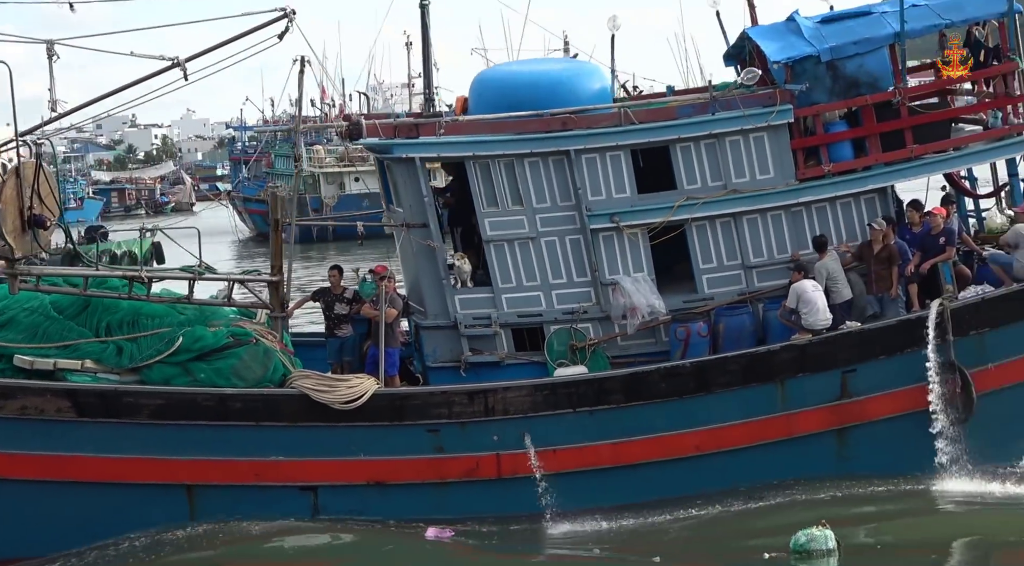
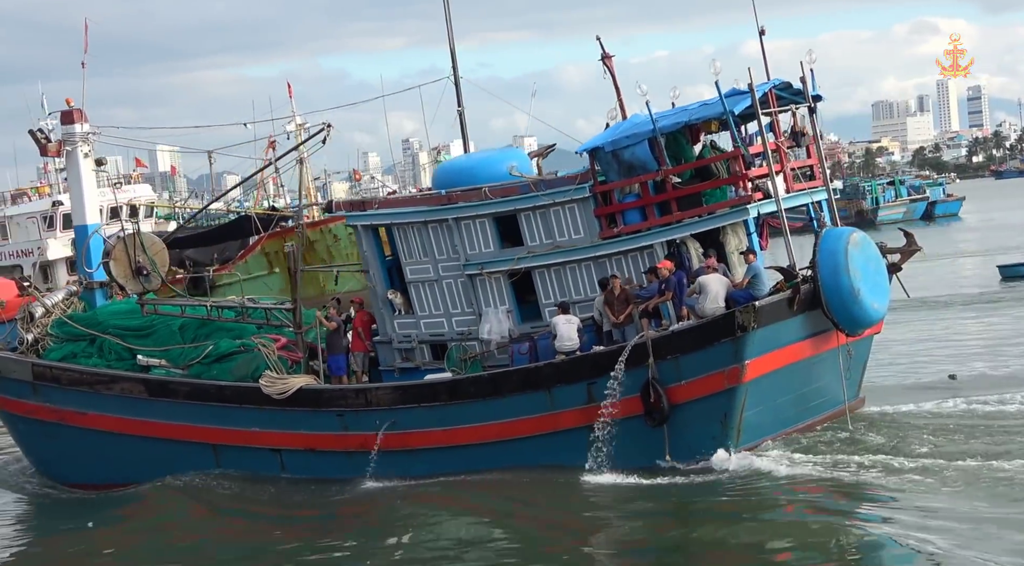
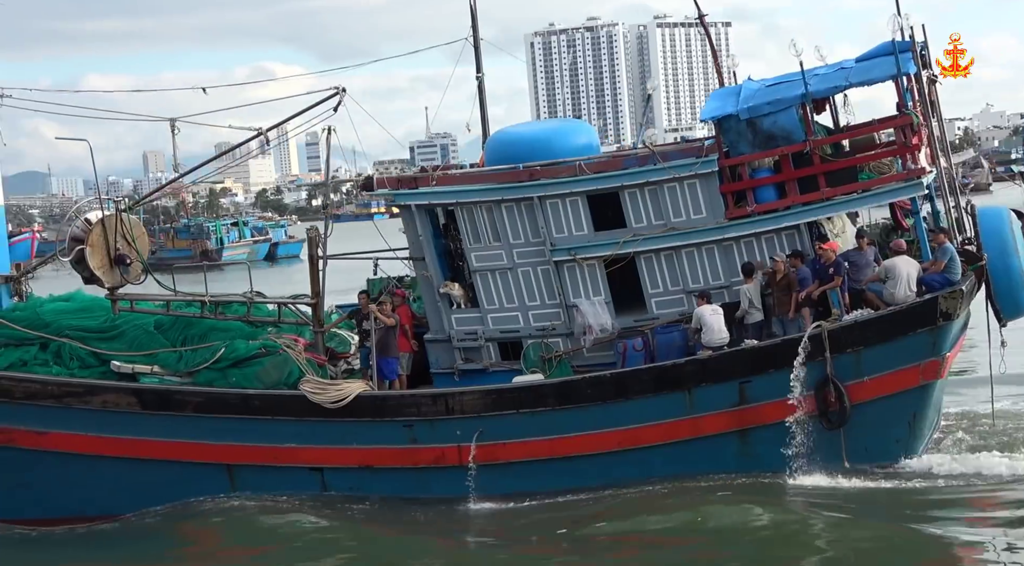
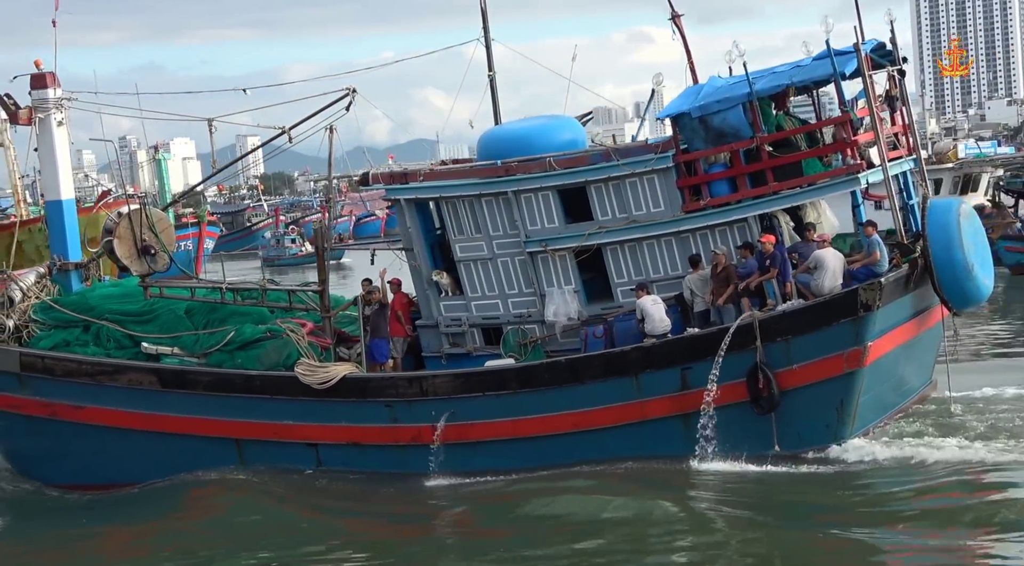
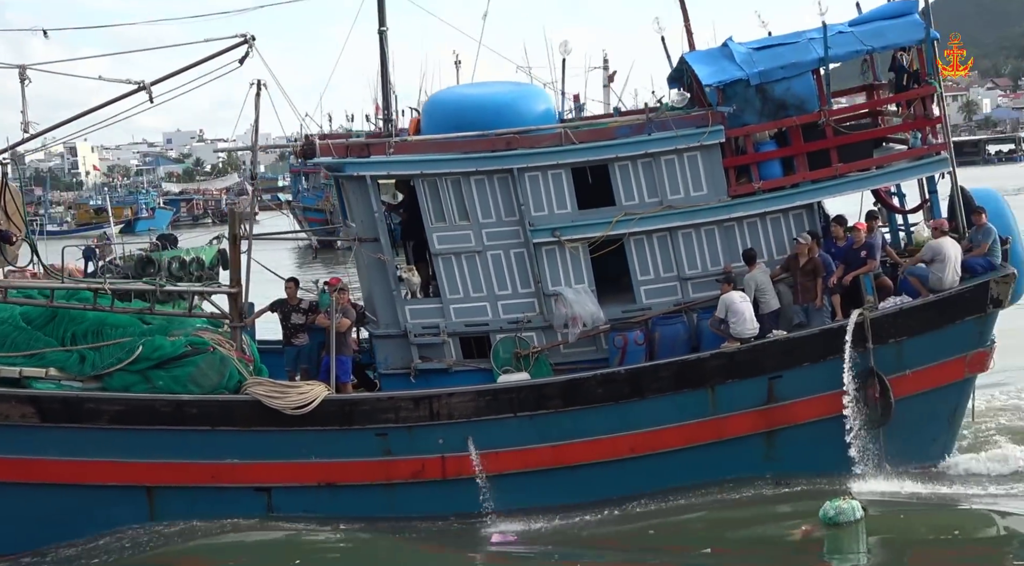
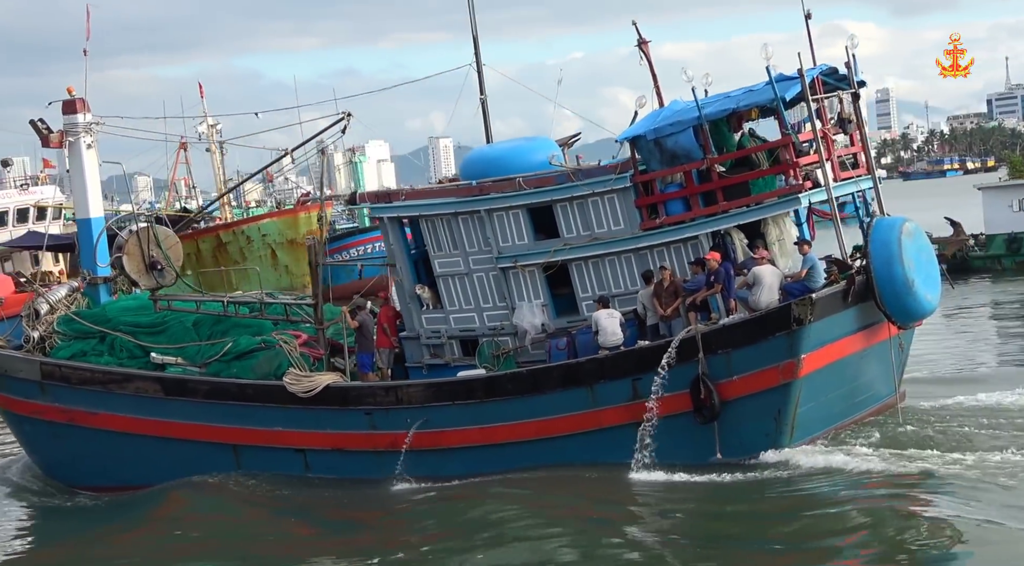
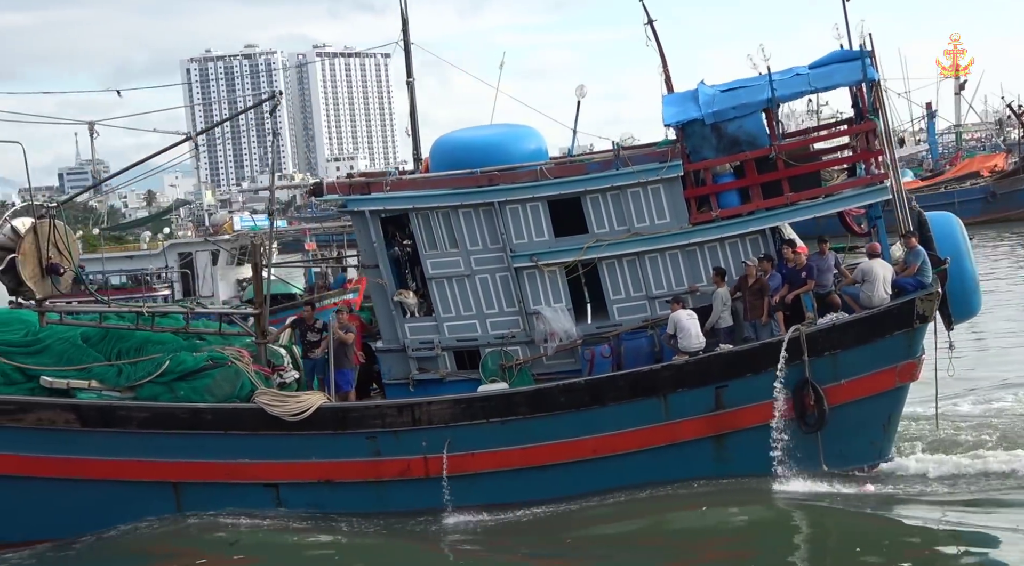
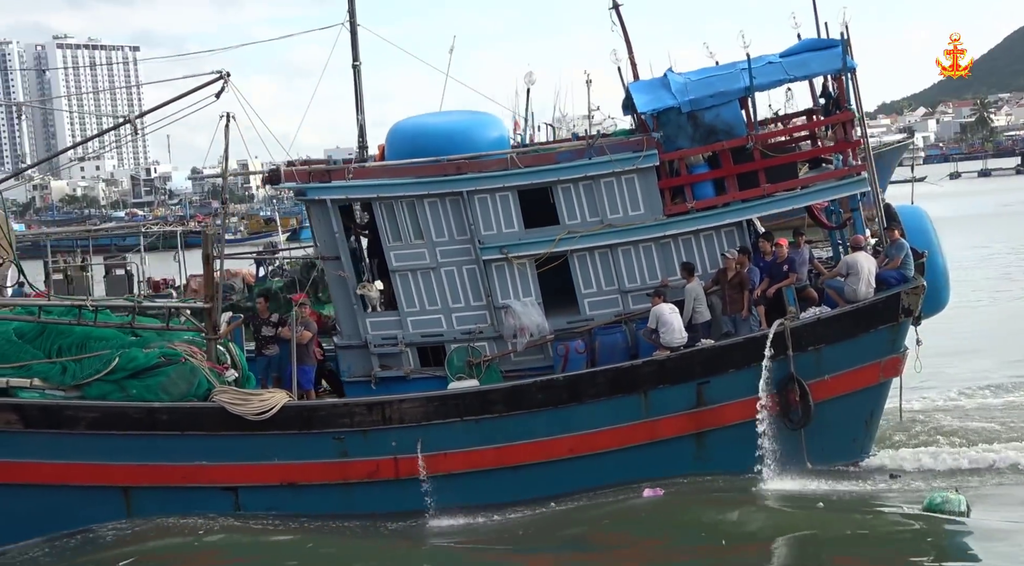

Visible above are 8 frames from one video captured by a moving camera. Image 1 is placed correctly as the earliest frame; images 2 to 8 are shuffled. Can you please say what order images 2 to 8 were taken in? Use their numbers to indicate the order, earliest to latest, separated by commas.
5, 8, 7, 3, 4, 6, 2
